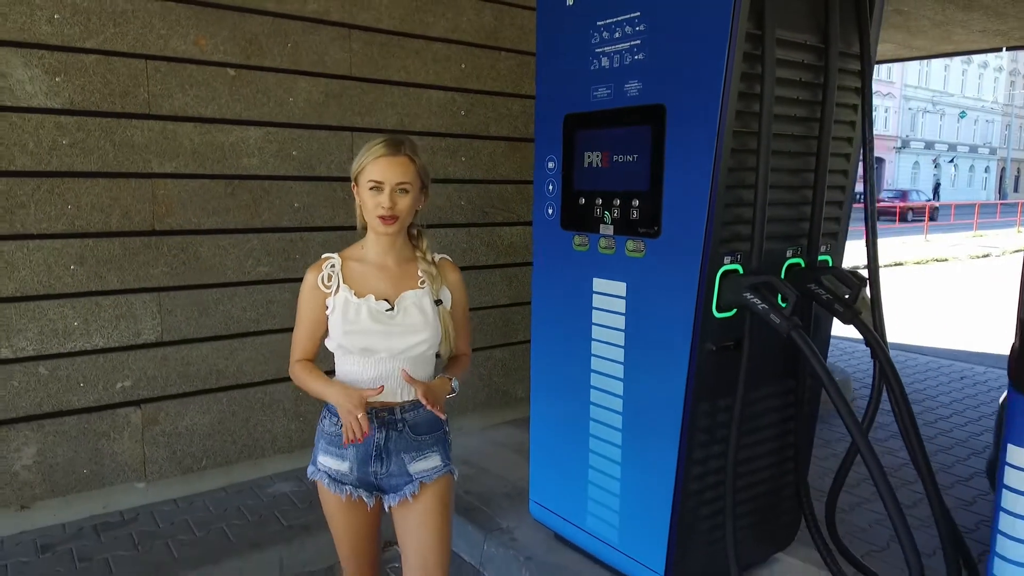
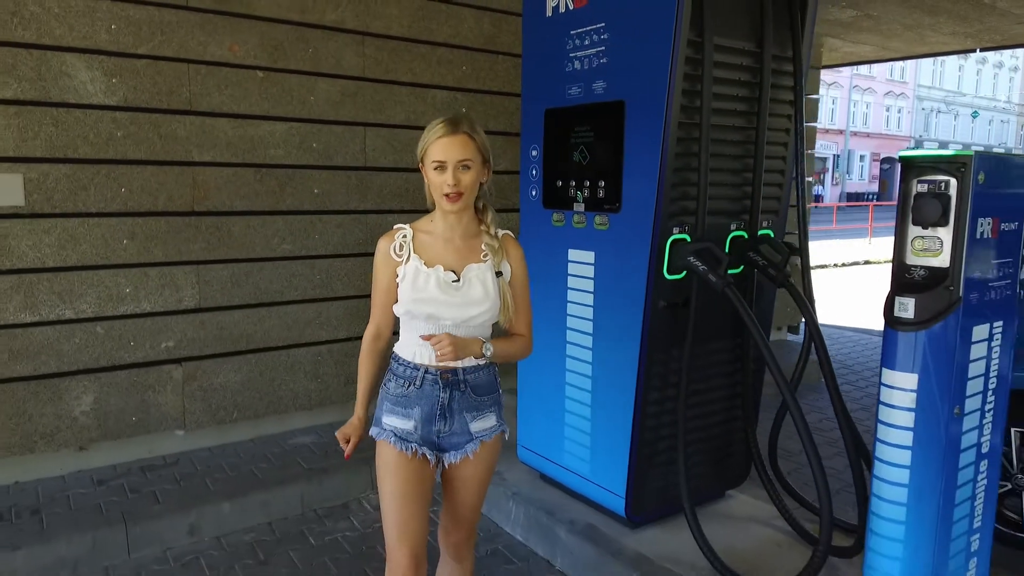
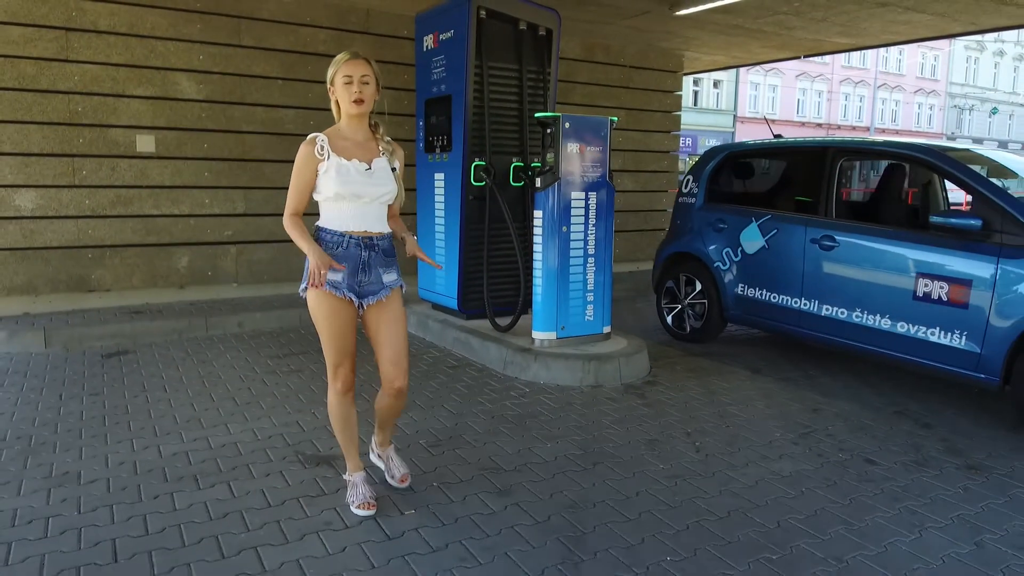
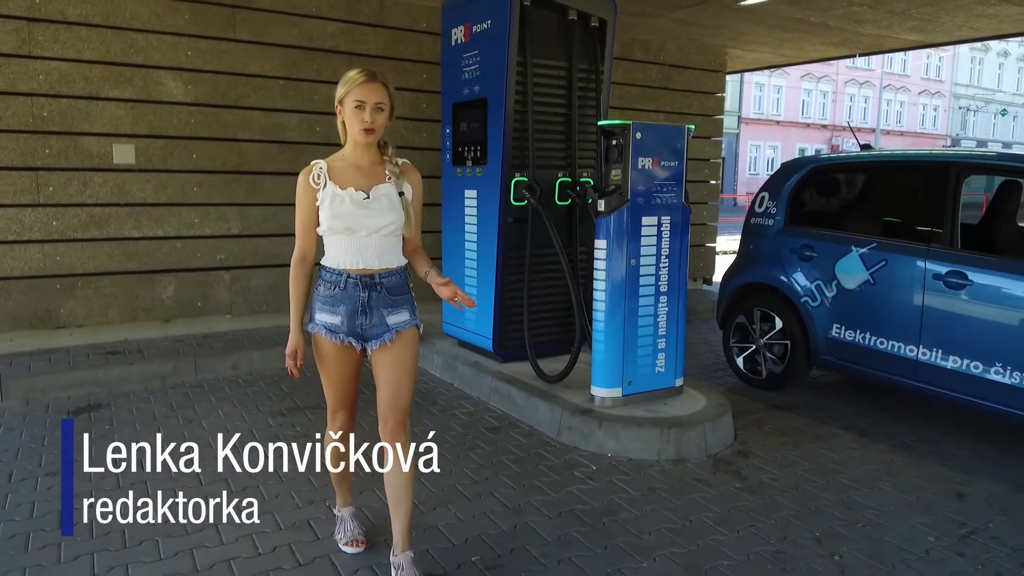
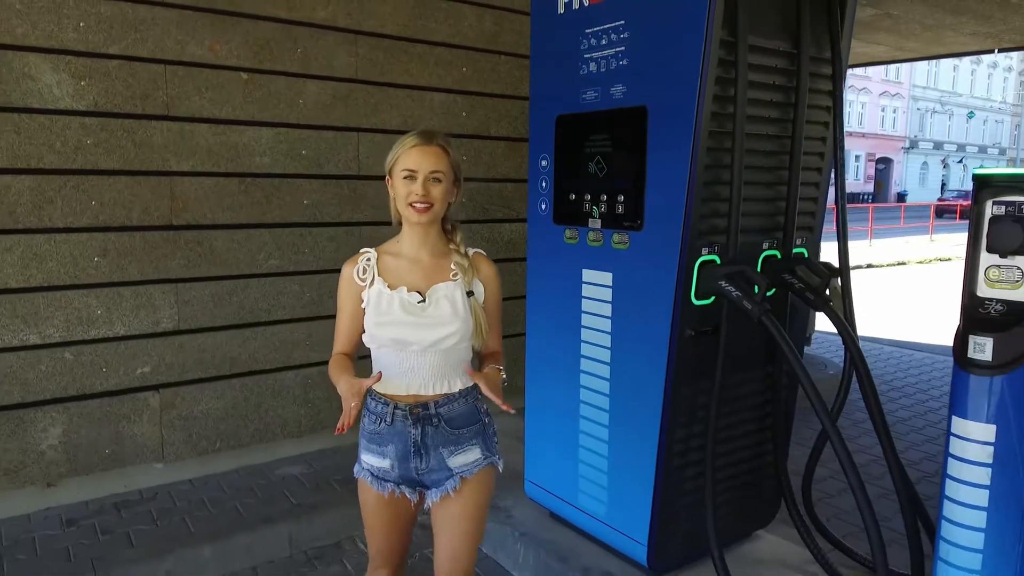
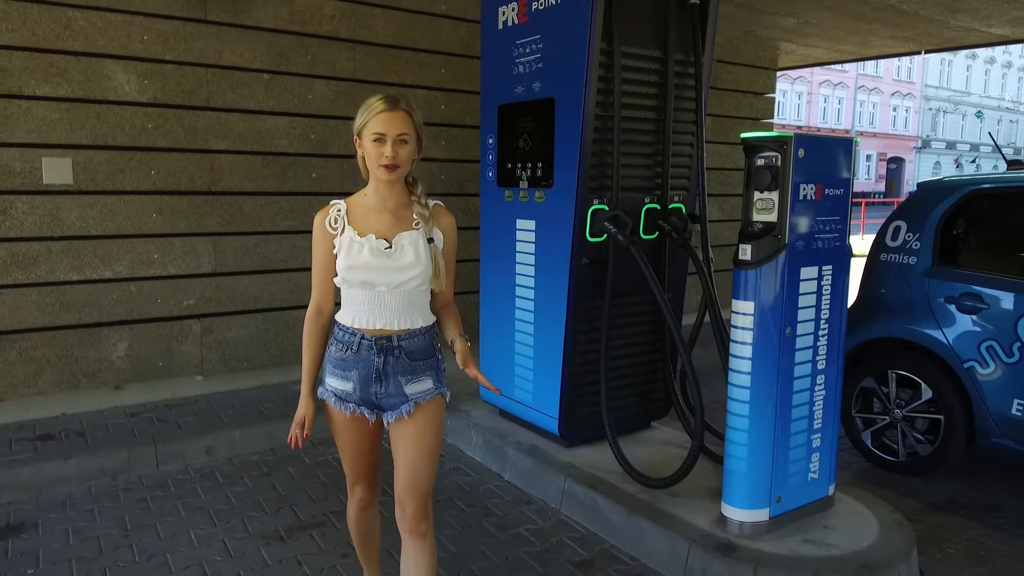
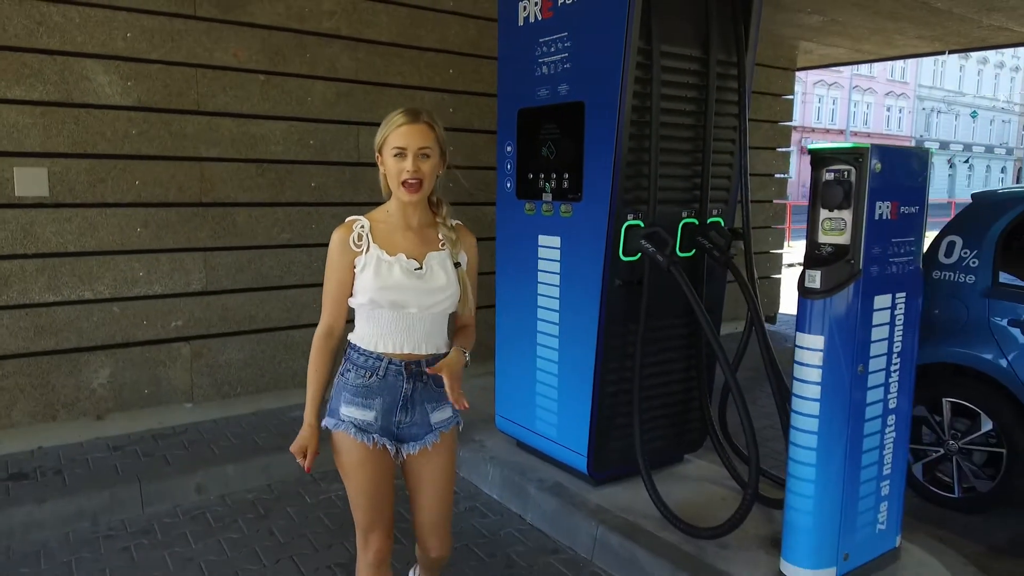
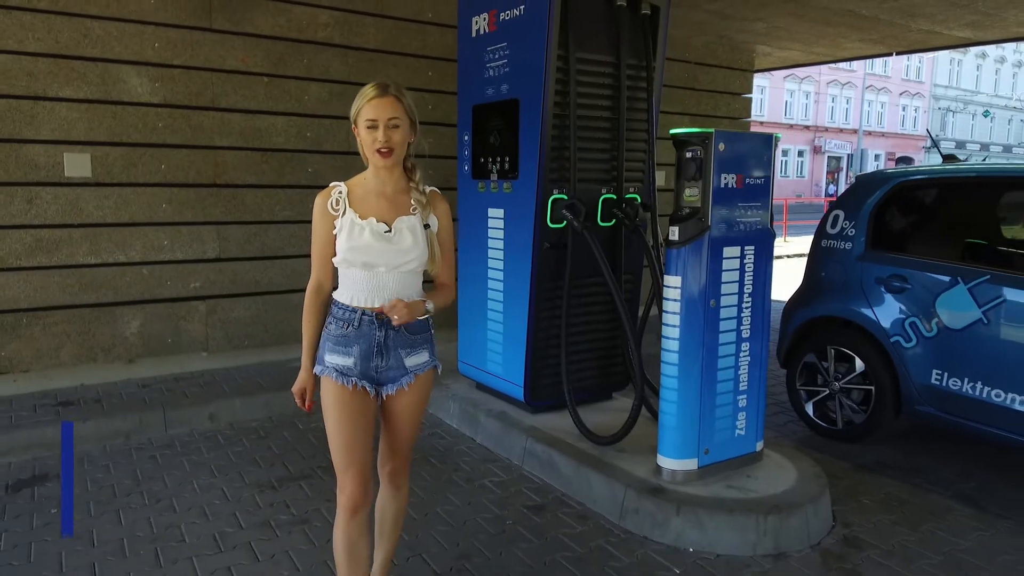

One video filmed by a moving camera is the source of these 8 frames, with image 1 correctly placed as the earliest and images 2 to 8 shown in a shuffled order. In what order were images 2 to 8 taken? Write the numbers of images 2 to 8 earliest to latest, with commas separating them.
5, 2, 7, 6, 8, 4, 3
